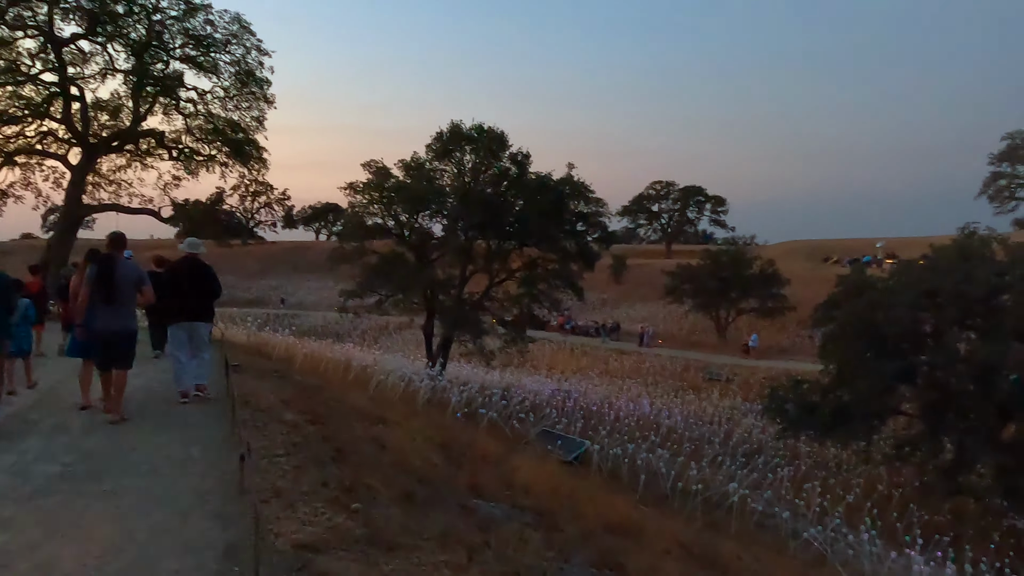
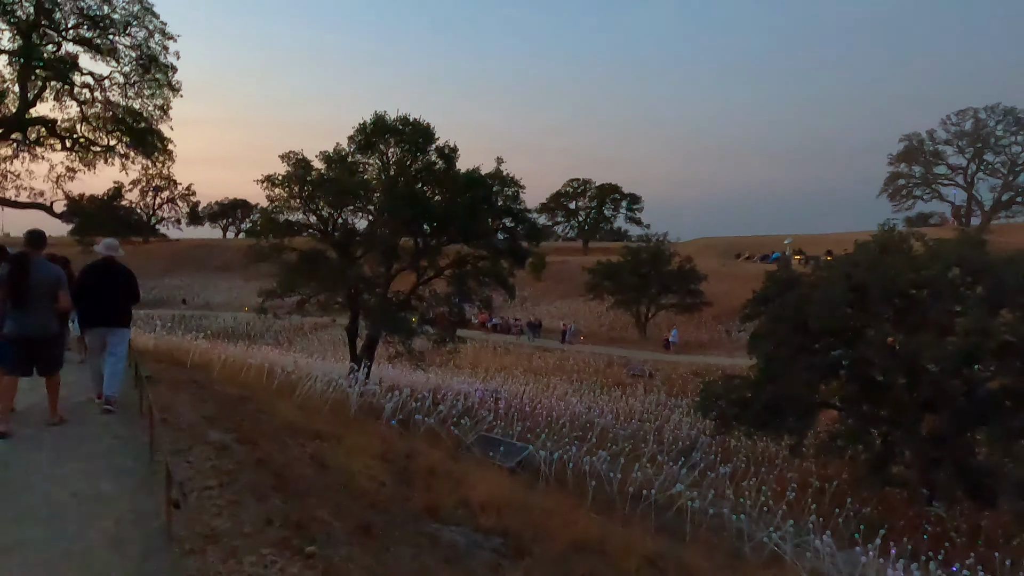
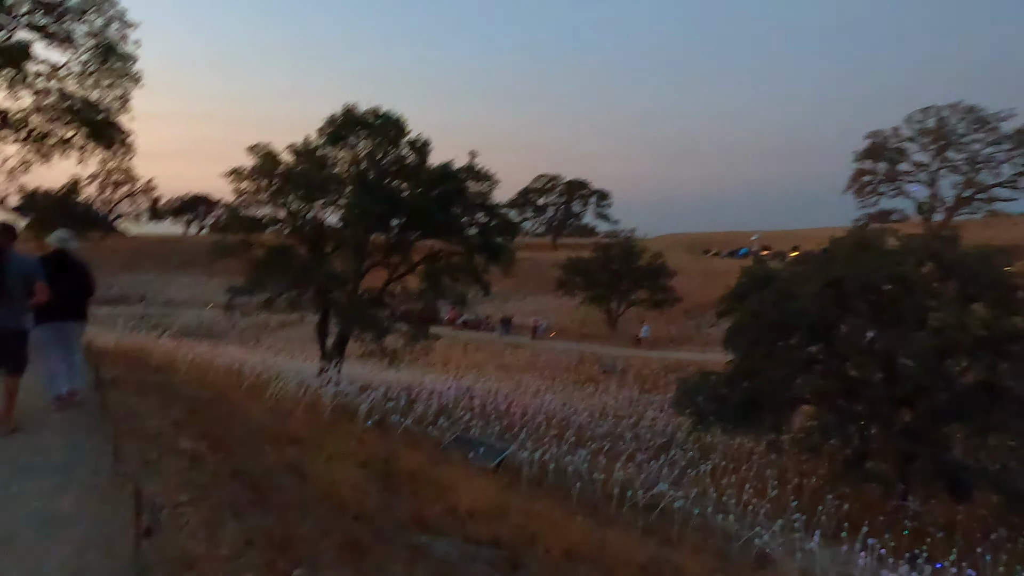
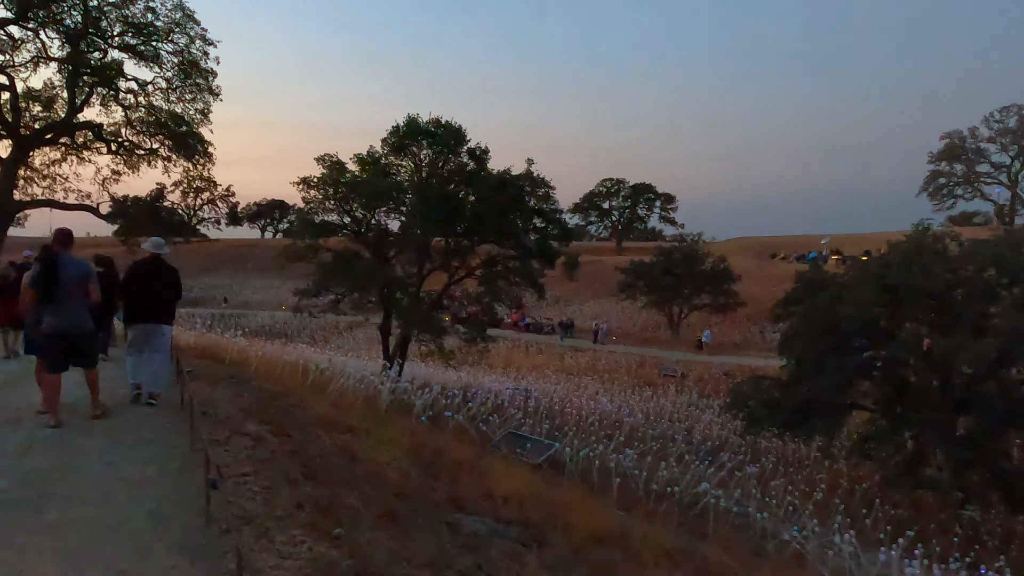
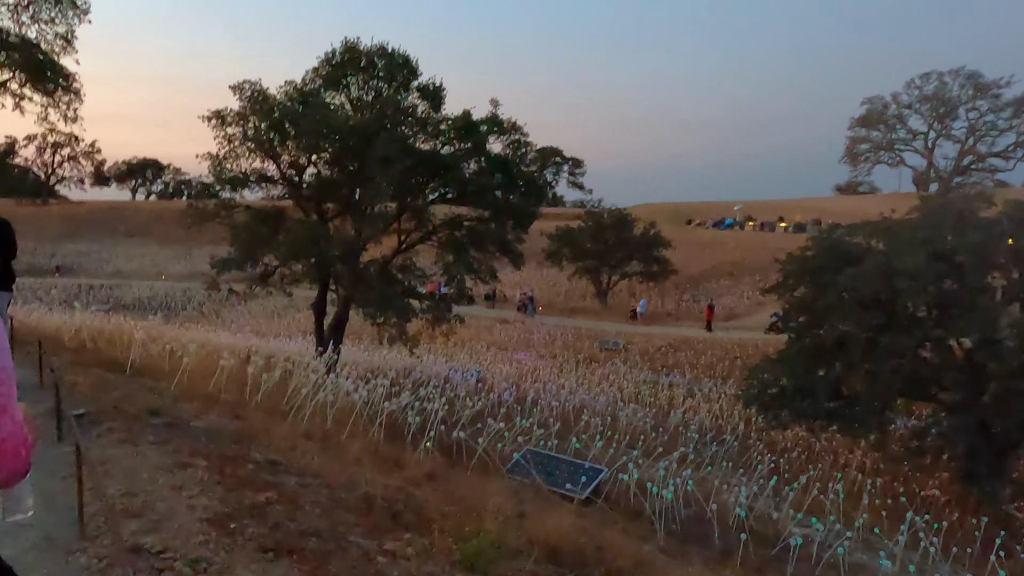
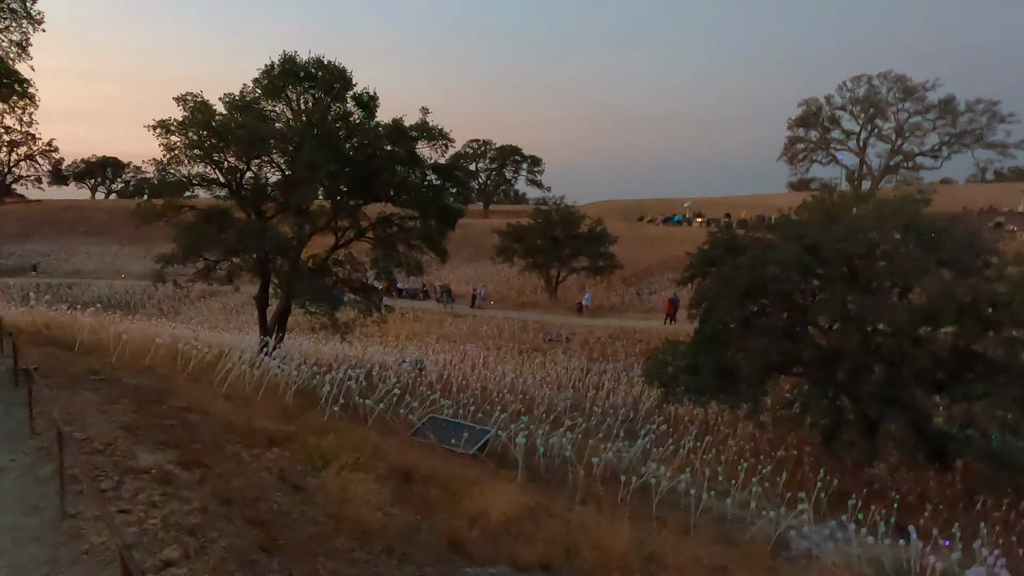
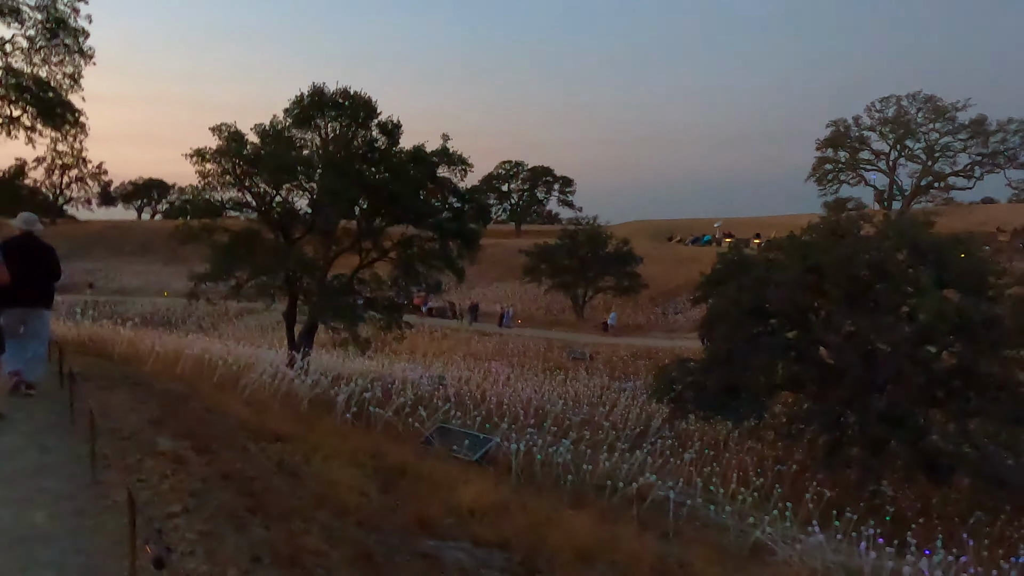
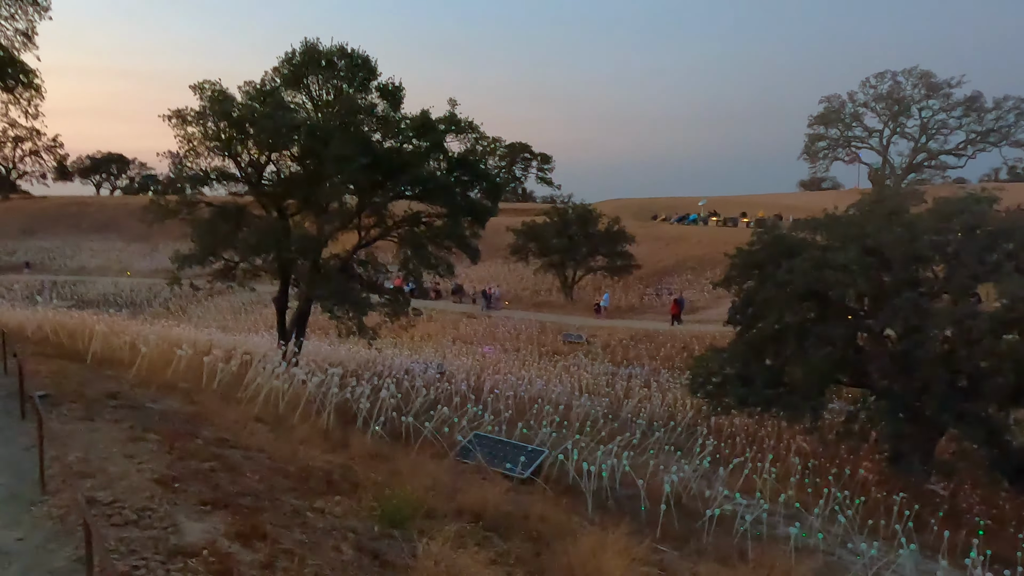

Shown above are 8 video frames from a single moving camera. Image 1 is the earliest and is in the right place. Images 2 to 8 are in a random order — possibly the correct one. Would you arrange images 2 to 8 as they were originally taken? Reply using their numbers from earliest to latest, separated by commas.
4, 2, 3, 7, 6, 8, 5
